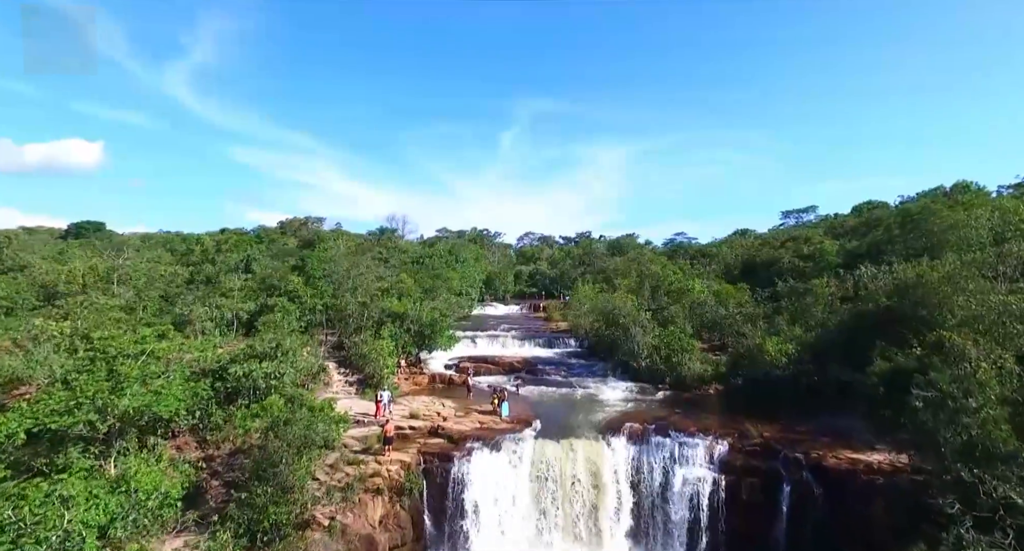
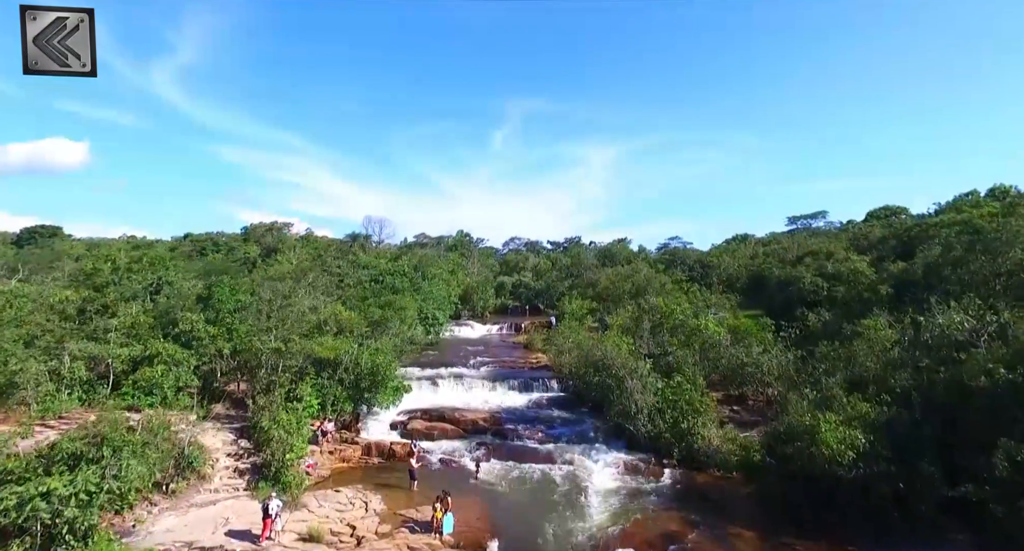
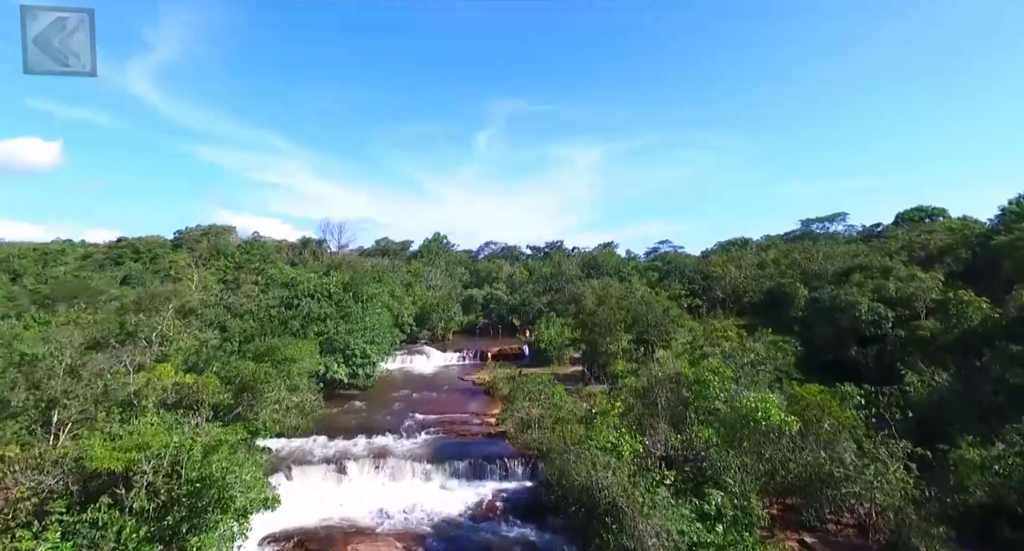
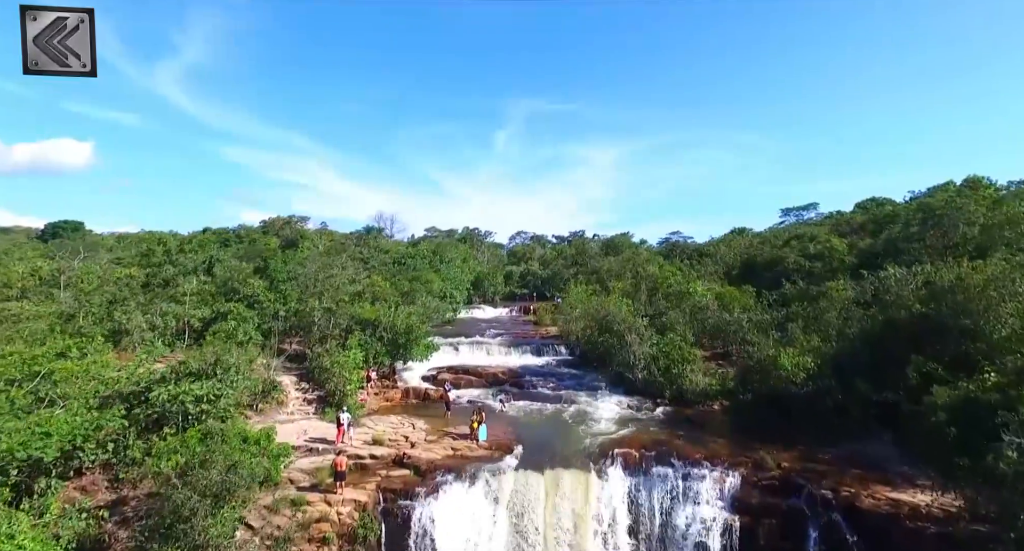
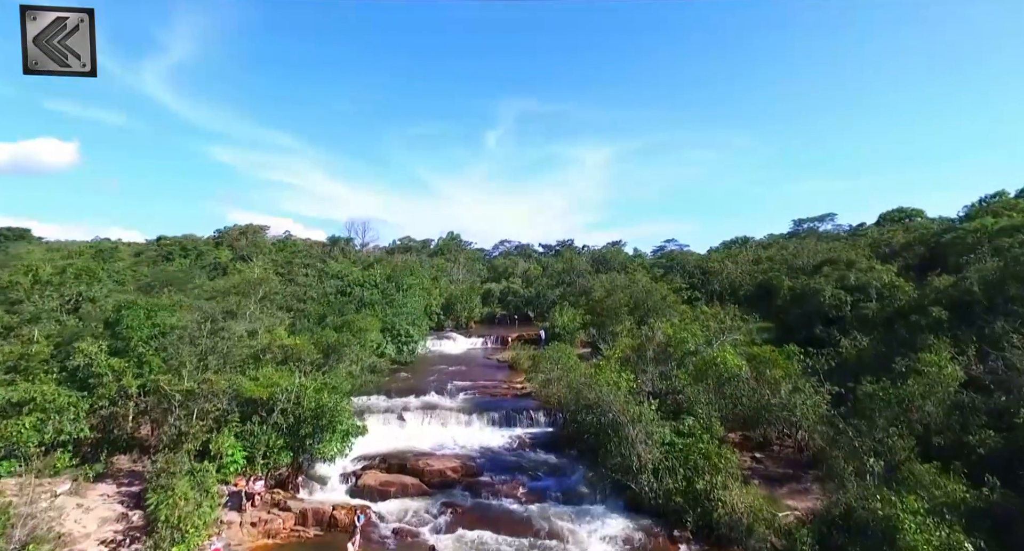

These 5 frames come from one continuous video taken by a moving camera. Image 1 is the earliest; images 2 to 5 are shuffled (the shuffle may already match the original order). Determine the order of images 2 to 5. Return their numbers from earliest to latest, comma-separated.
4, 2, 5, 3
